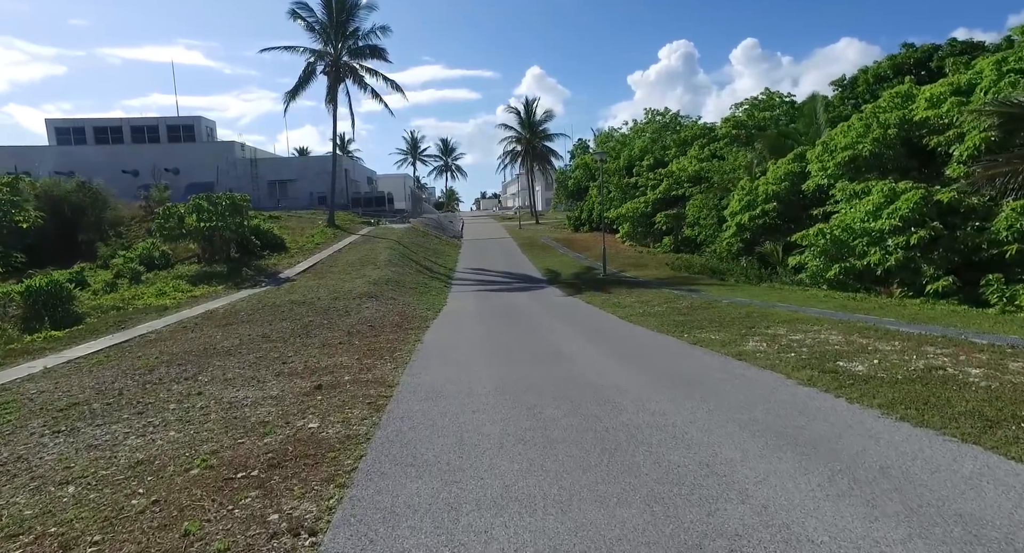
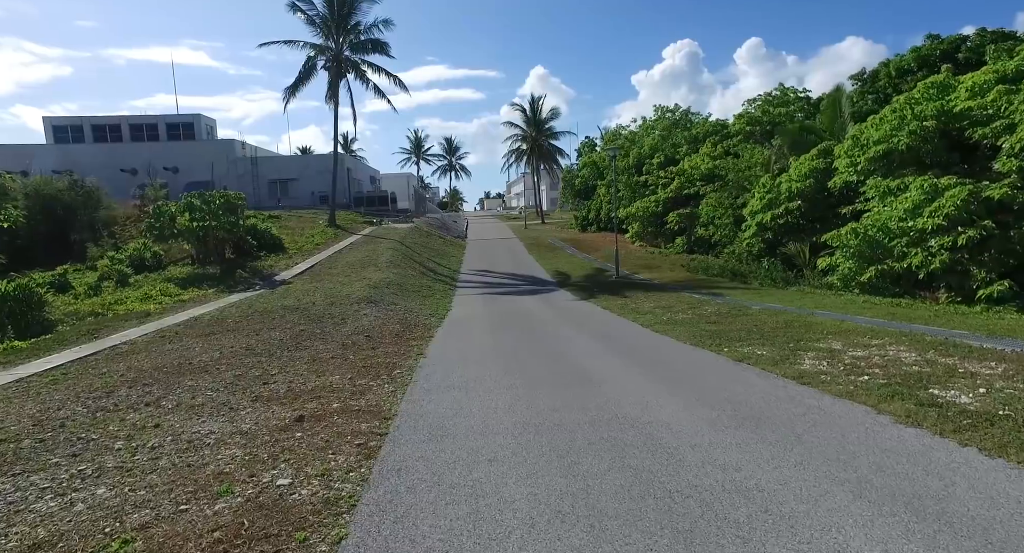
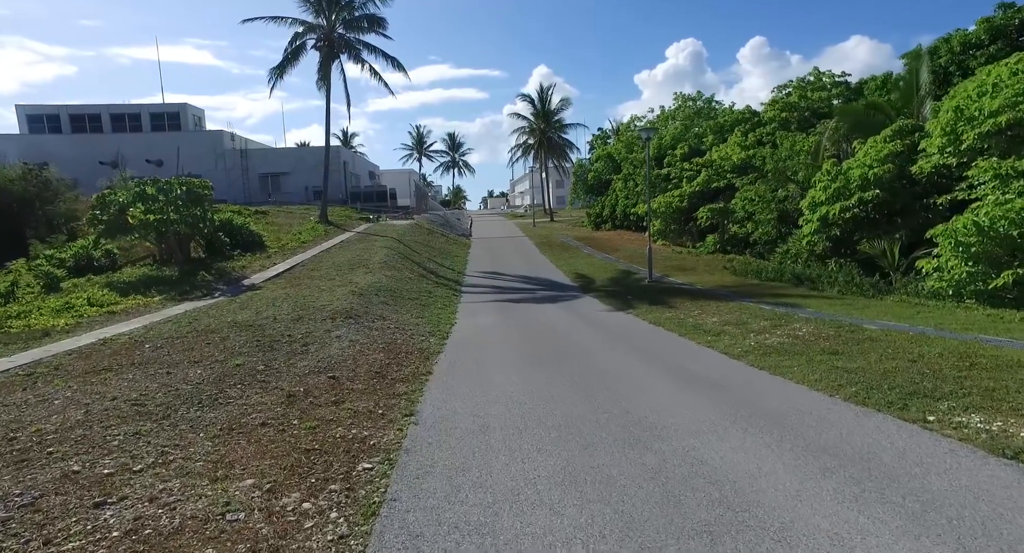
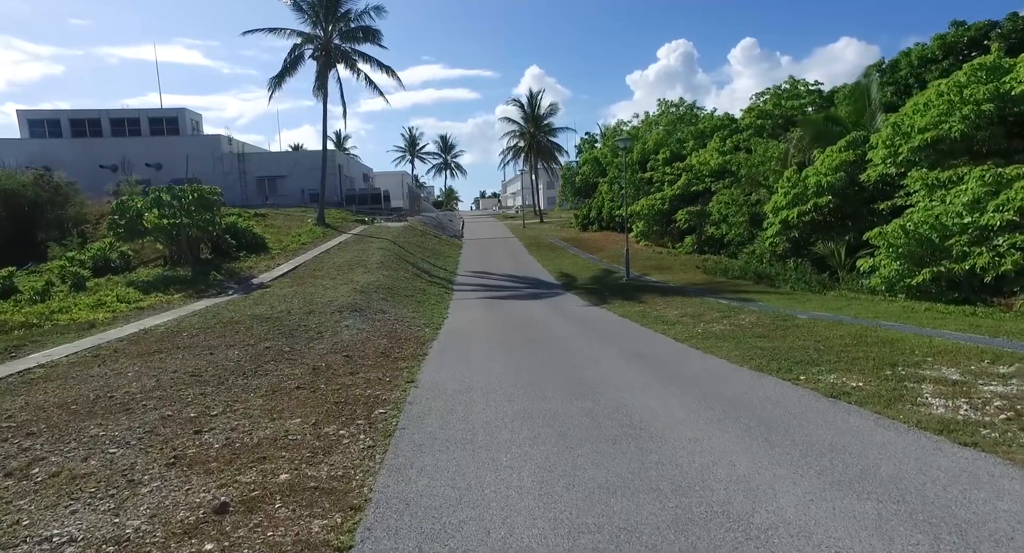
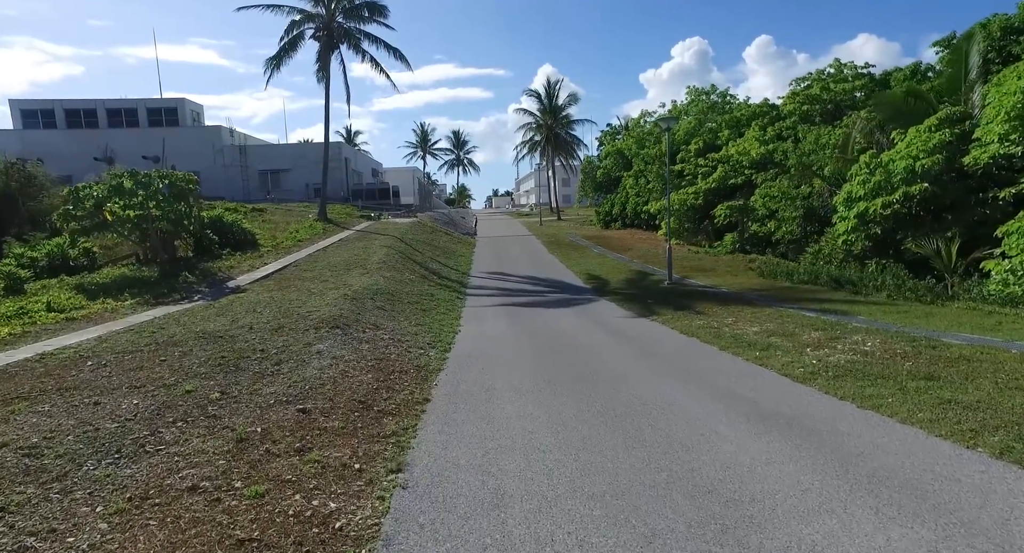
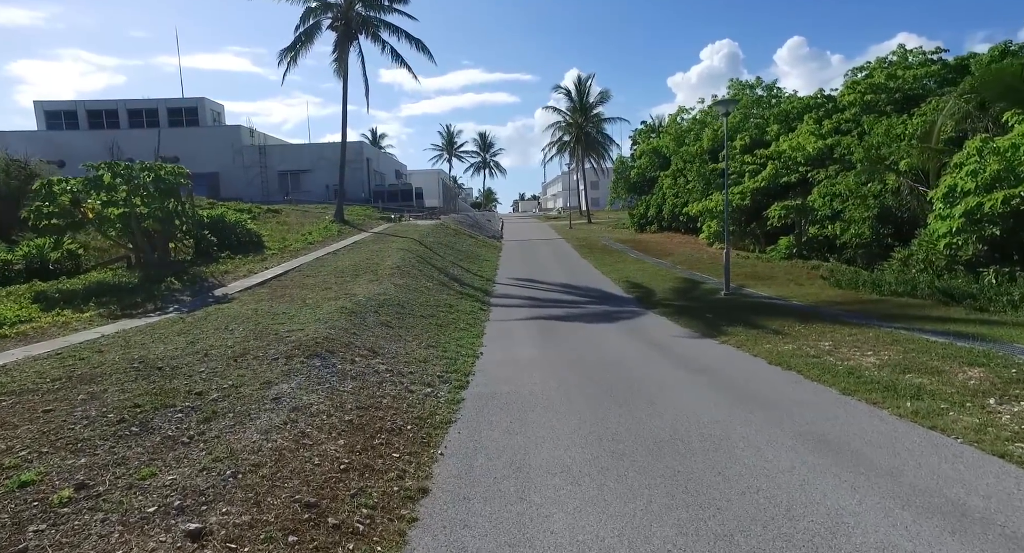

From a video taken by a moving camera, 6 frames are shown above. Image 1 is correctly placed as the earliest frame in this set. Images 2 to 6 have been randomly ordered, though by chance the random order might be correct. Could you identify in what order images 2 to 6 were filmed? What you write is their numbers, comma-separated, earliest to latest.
2, 4, 3, 5, 6
